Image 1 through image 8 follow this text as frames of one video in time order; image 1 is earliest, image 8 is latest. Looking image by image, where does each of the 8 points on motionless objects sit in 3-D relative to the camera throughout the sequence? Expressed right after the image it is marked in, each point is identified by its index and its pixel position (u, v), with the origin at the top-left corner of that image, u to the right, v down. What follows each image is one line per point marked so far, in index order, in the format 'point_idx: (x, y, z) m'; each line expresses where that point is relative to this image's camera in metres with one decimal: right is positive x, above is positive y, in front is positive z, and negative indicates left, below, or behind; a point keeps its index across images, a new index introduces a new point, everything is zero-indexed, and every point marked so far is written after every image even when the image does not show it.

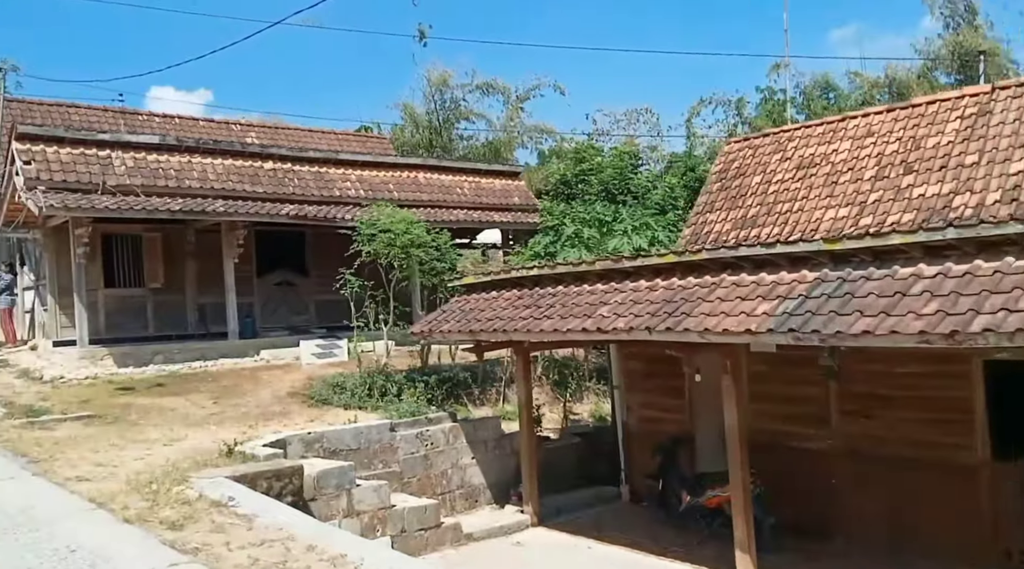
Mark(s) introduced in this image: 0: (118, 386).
0: (-5.6, -1.5, +13.4) m
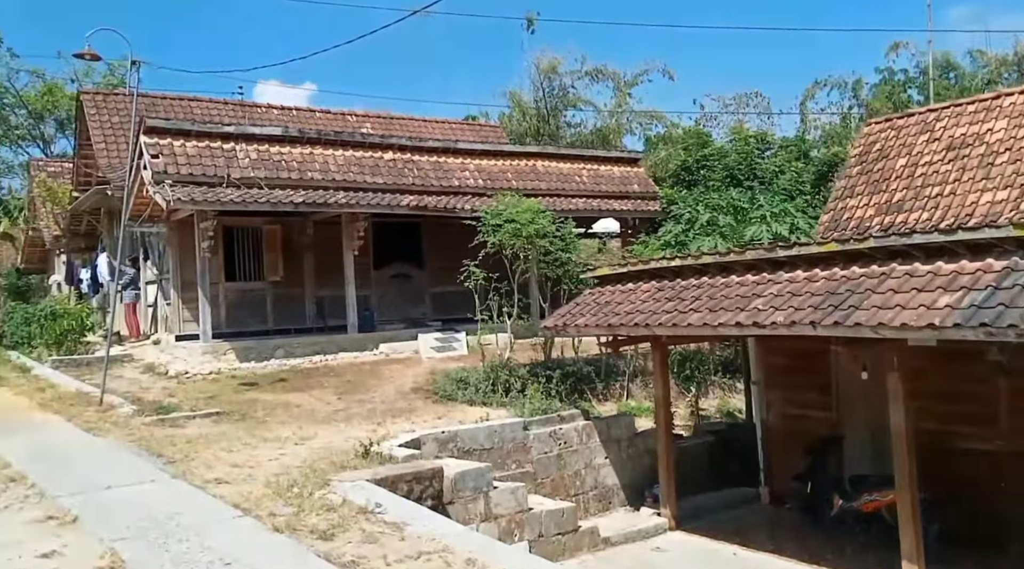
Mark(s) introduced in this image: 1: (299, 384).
0: (-3.8, -1.4, +13.5) m
1: (-3.0, -1.4, +13.2) m
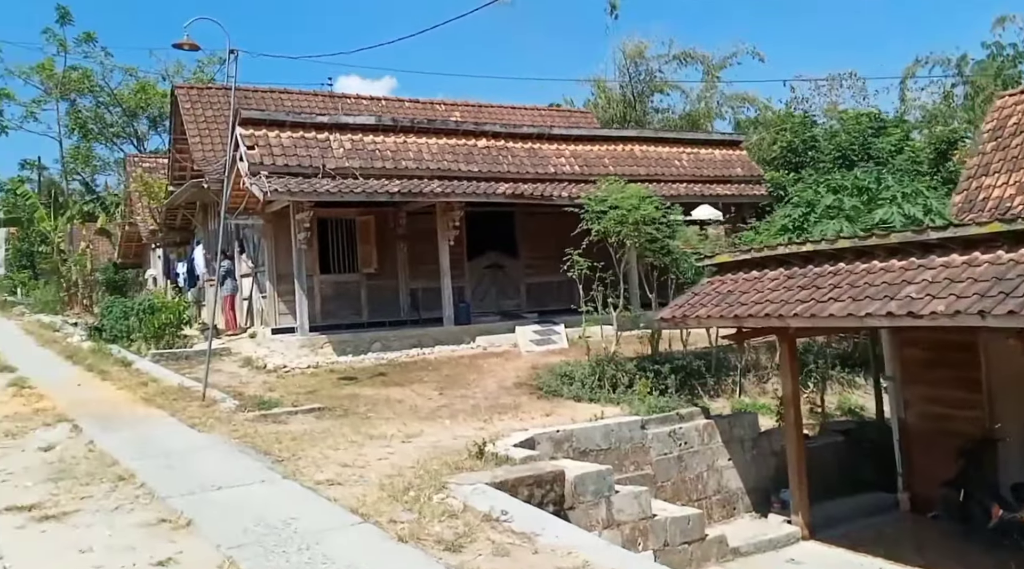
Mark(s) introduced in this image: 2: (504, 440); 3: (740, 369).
0: (-2.4, -1.3, +13.3) m
1: (-1.6, -1.3, +12.9) m
2: (-0.1, -1.2, +7.5) m
3: (+2.9, -1.1, +11.9) m
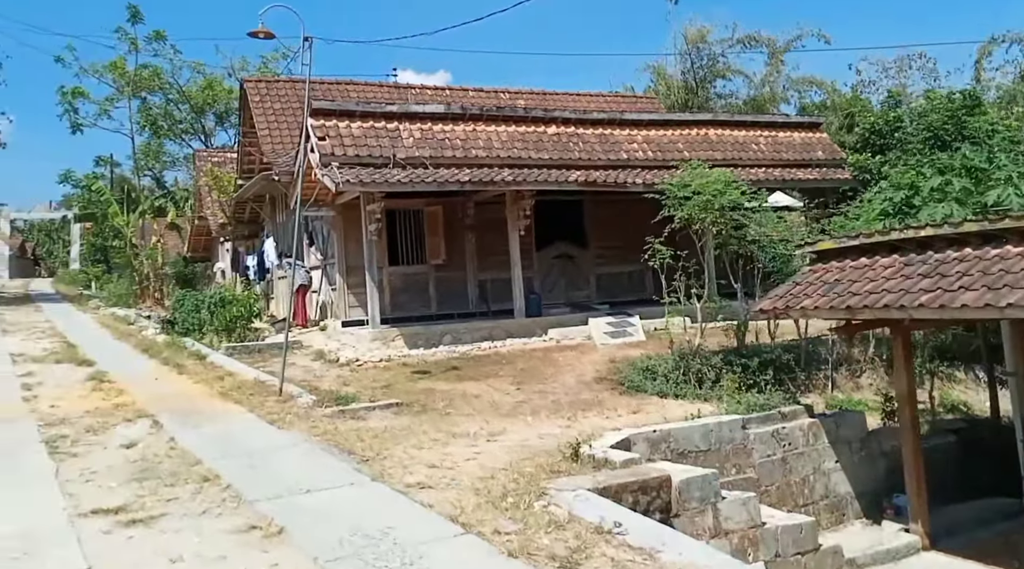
0: (-1.3, -1.2, +13.0) m
1: (-0.5, -1.2, +12.6) m
2: (+0.7, -1.2, +7.1) m
3: (+3.9, -0.9, +11.4) m
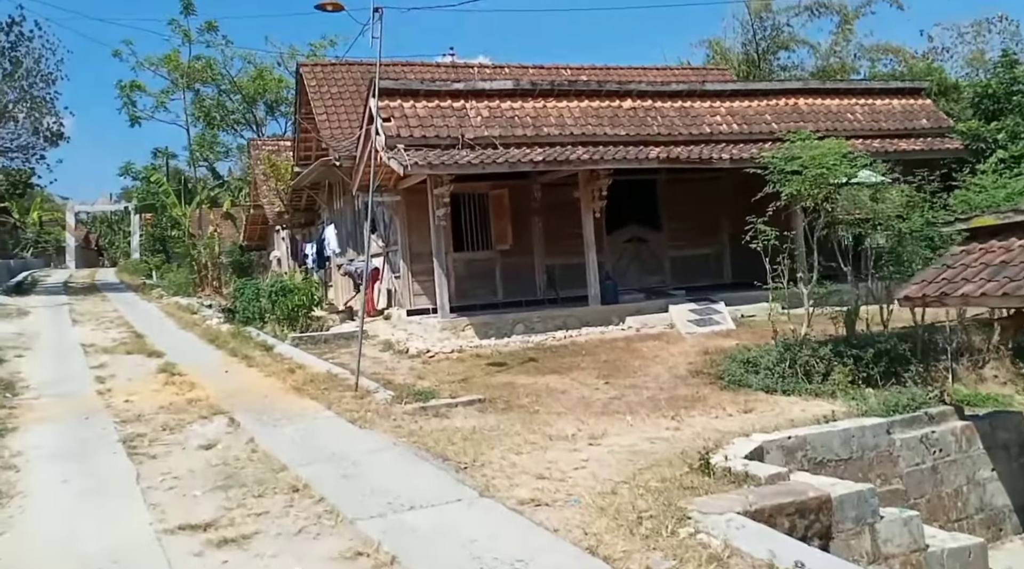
0: (-0.3, -1.0, +12.3) m
1: (+0.5, -1.0, +11.8) m
2: (+1.4, -1.1, +6.3) m
3: (+4.8, -0.8, +10.4) m
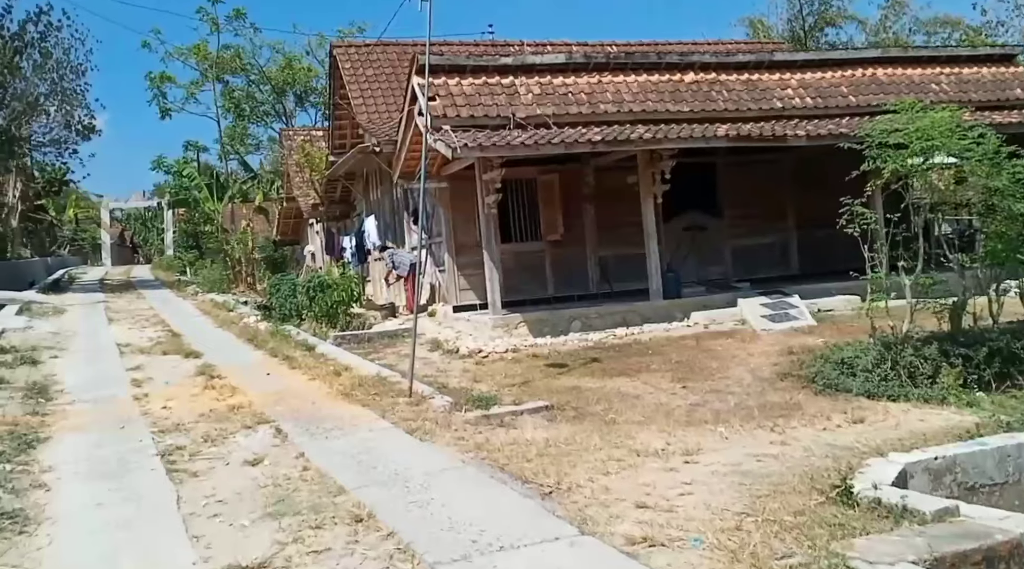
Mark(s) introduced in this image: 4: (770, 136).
0: (+0.5, -0.9, +11.3) m
1: (+1.2, -0.9, +10.9) m
2: (+2.0, -1.1, +5.3) m
3: (+5.5, -0.7, +9.3) m
4: (+3.4, +1.9, +12.3) m
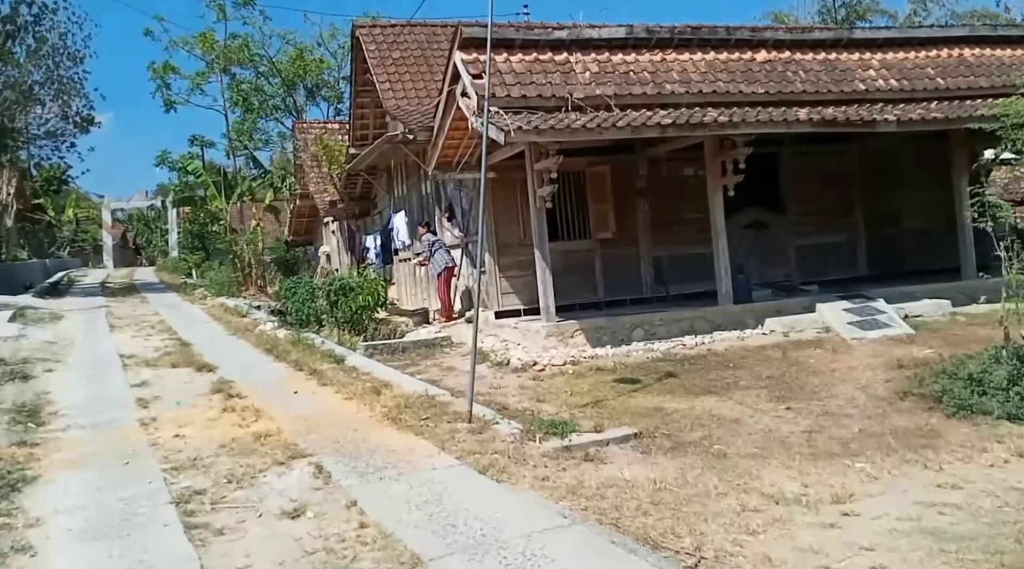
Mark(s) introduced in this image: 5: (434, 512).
0: (+1.1, -1.0, +10.0) m
1: (+1.9, -1.0, +9.5) m
2: (+2.6, -1.1, +4.0) m
3: (+6.2, -0.7, +7.9) m
4: (+4.0, +1.8, +10.9) m
5: (-0.5, -1.4, +5.7) m
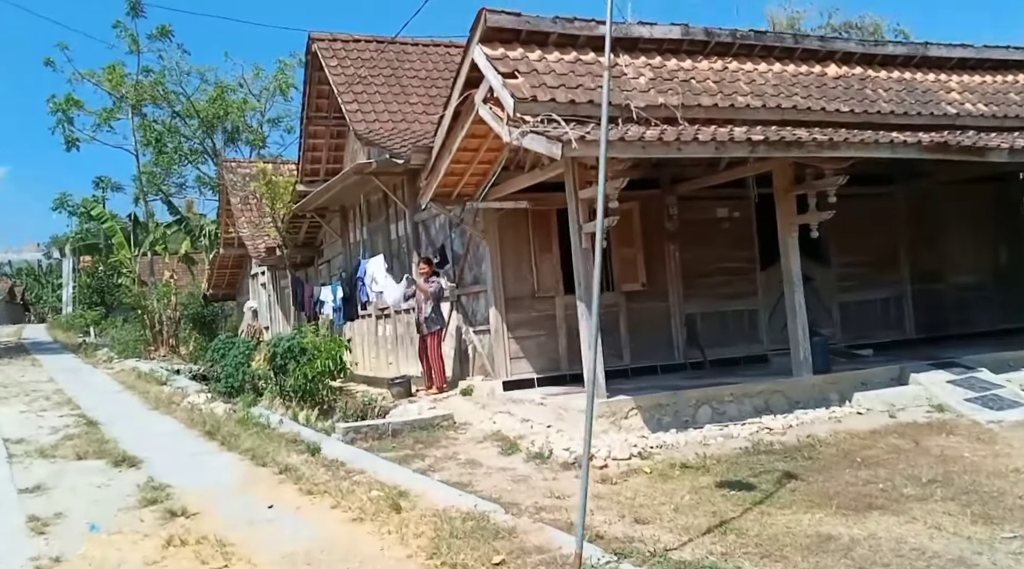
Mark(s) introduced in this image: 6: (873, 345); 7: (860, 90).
0: (+1.7, -1.5, +7.4) m
1: (+2.5, -1.5, +7.0) m
2: (+3.8, -1.3, +1.6) m
3: (+6.9, -1.2, +5.9) m
4: (+4.5, +1.2, +8.8) m
5: (+0.5, -1.7, +2.9) m
6: (+4.8, -0.8, +12.2) m
7: (+3.7, +1.9, +9.7) m
